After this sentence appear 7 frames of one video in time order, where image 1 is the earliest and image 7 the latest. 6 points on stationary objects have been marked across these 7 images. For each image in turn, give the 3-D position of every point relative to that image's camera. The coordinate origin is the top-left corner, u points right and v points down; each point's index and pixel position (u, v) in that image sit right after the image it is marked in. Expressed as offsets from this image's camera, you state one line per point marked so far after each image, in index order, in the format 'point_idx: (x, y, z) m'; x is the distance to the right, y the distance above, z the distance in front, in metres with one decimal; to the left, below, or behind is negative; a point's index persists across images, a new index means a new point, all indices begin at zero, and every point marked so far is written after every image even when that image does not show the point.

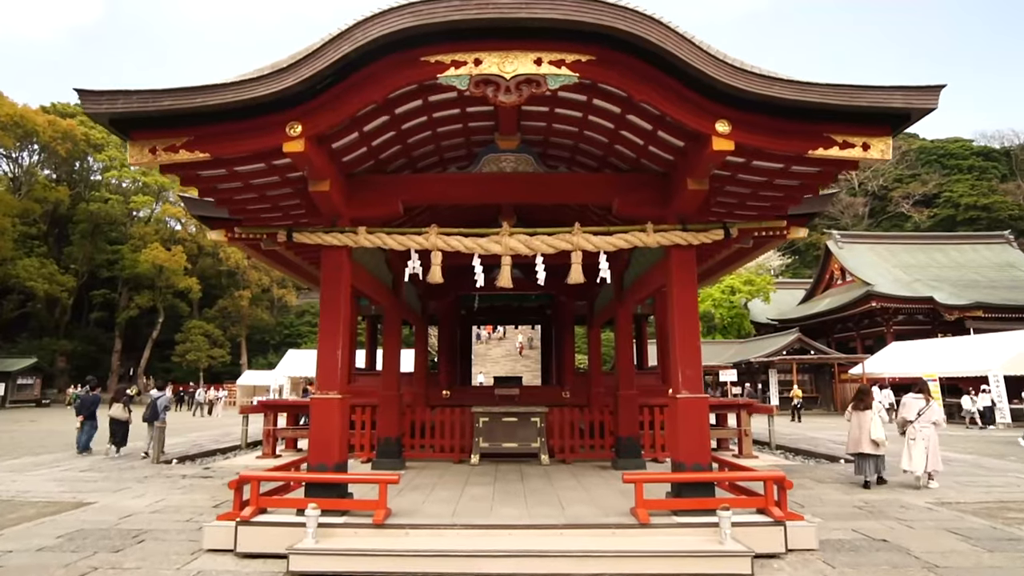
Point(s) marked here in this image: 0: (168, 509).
0: (-3.8, -2.4, +6.7) m
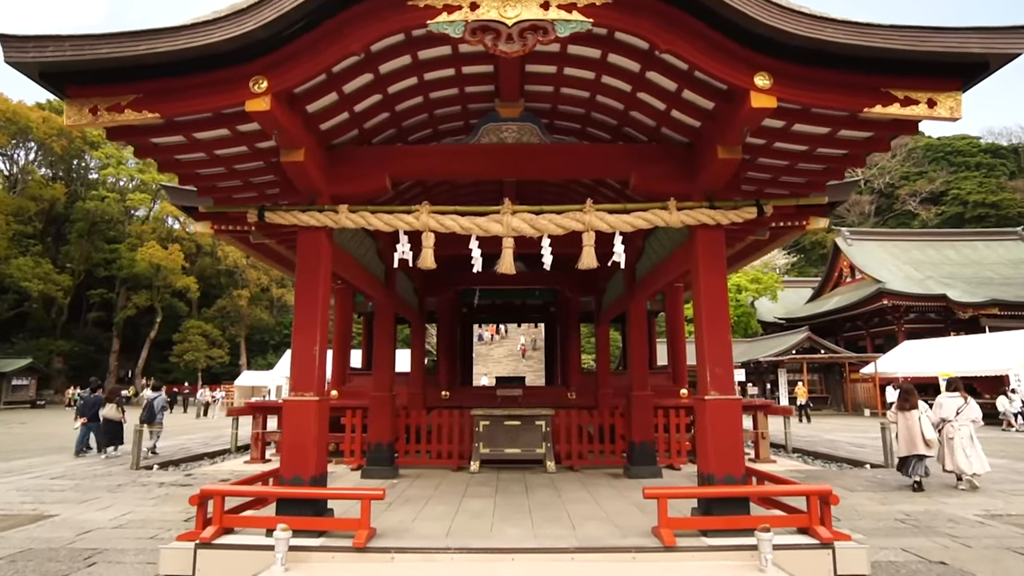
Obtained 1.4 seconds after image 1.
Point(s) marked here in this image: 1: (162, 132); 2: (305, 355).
0: (-3.8, -2.3, +6.0) m
1: (-2.4, +1.1, +4.1) m
2: (-1.5, -0.5, +4.5) m
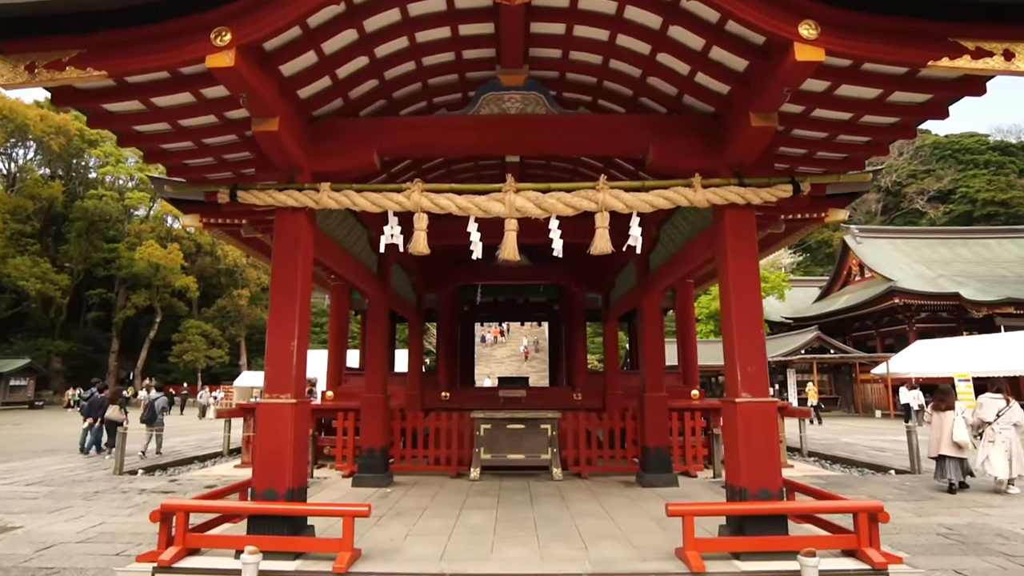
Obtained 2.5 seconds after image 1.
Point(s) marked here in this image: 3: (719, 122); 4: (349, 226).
0: (-3.7, -2.3, +5.5) m
1: (-2.4, +1.1, +3.6) m
2: (-1.5, -0.4, +4.0) m
3: (+1.5, +1.2, +4.3) m
4: (-1.6, +0.6, +5.7) m
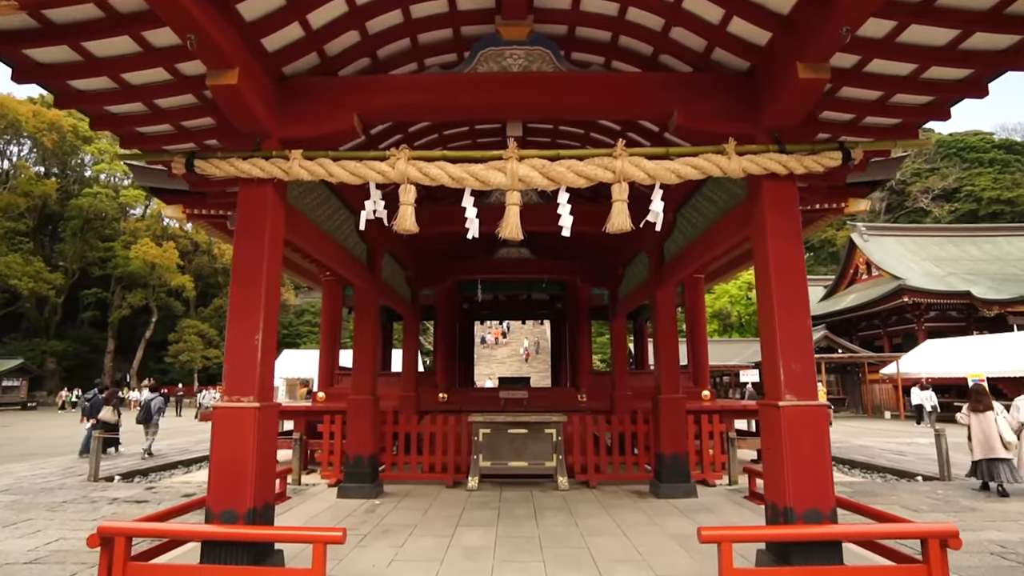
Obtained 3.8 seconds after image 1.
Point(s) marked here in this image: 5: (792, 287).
0: (-3.7, -2.2, +4.9) m
1: (-2.3, +1.2, +3.0) m
2: (-1.5, -0.3, +3.4) m
3: (+1.5, +1.3, +3.7) m
4: (-1.5, +0.7, +5.1) m
5: (+1.6, 0.0, +3.4) m
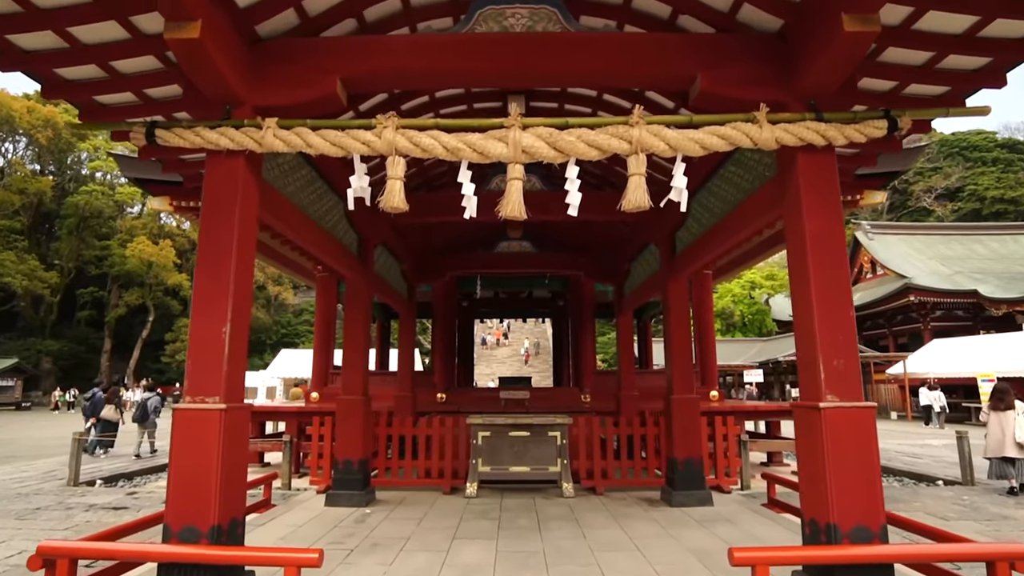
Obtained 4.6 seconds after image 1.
0: (-3.7, -2.1, +4.5) m
1: (-2.3, +1.3, +2.6) m
2: (-1.5, -0.3, +3.0) m
3: (+1.5, +1.3, +3.3) m
4: (-1.5, +0.8, +4.7) m
5: (+1.6, +0.1, +3.0) m
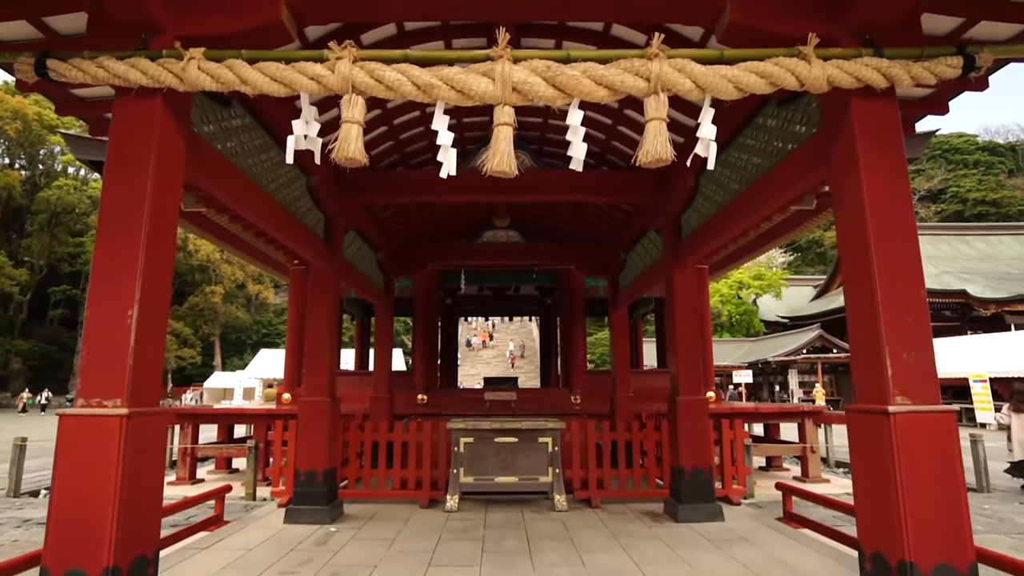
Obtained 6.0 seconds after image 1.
0: (-3.8, -2.0, +3.8) m
1: (-2.4, +1.4, +1.9) m
2: (-1.5, -0.2, +2.3) m
3: (+1.4, +1.4, +2.7) m
4: (-1.6, +0.9, +4.1) m
5: (+1.5, +0.2, +2.4) m
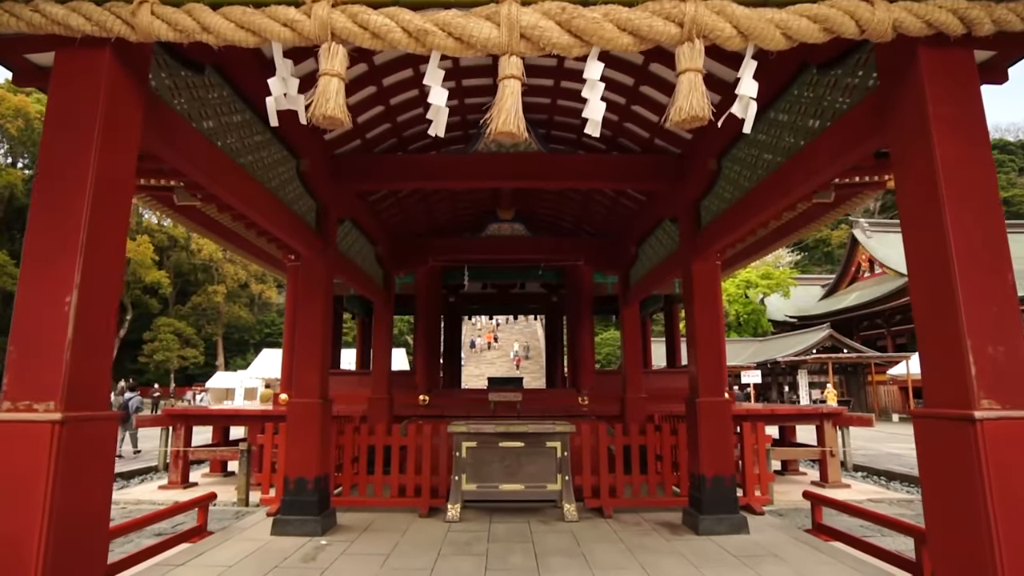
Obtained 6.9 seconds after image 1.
0: (-3.8, -1.9, +3.4) m
1: (-2.3, +1.5, +1.5) m
2: (-1.5, -0.1, +2.0) m
3: (+1.5, +1.5, +2.3) m
4: (-1.6, +0.9, +3.7) m
5: (+1.6, +0.2, +2.0) m
